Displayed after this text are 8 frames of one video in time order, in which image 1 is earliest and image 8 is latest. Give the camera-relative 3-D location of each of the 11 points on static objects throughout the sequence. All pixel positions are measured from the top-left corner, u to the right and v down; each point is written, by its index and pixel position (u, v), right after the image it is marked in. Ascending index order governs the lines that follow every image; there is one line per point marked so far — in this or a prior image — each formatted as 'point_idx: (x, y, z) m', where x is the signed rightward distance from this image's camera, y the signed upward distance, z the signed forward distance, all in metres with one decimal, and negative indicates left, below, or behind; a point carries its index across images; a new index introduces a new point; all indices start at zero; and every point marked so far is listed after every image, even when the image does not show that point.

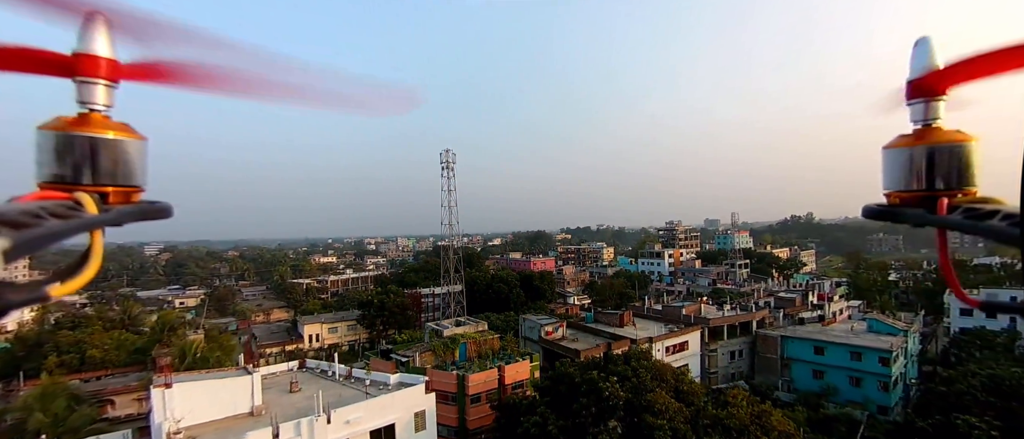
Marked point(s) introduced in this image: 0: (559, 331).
0: (+1.7, -4.1, +16.6) m
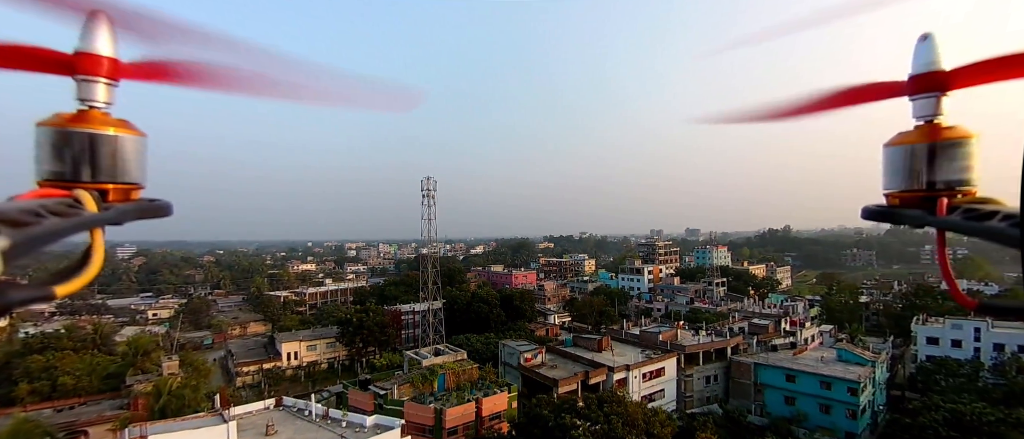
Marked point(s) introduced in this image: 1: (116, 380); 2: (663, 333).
0: (+0.9, -5.1, +16.7) m
1: (-16.3, -6.7, +18.7) m
2: (+6.4, -4.9, +19.2) m
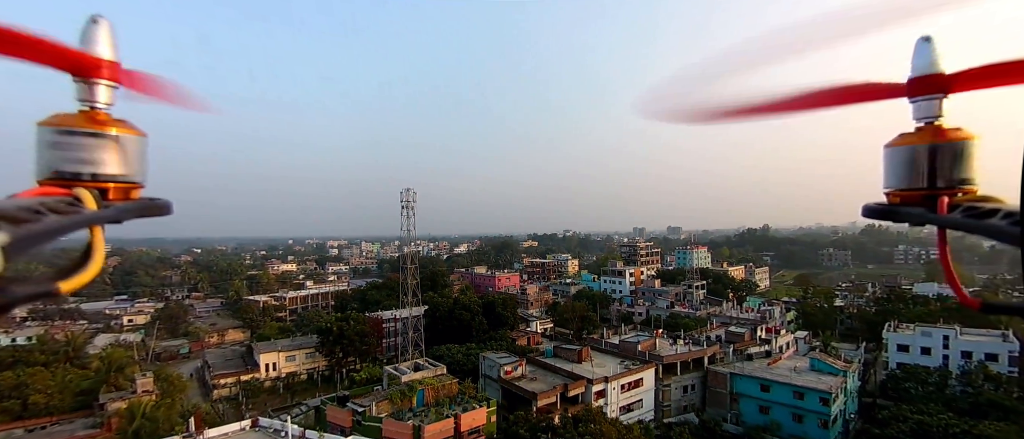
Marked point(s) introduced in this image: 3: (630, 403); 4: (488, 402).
0: (+0.2, -5.6, +16.8) m
1: (-17.1, -7.2, +18.4) m
2: (+5.6, -5.3, +19.4) m
3: (+4.4, -6.9, +17.0) m
4: (-0.8, -5.9, +14.5) m
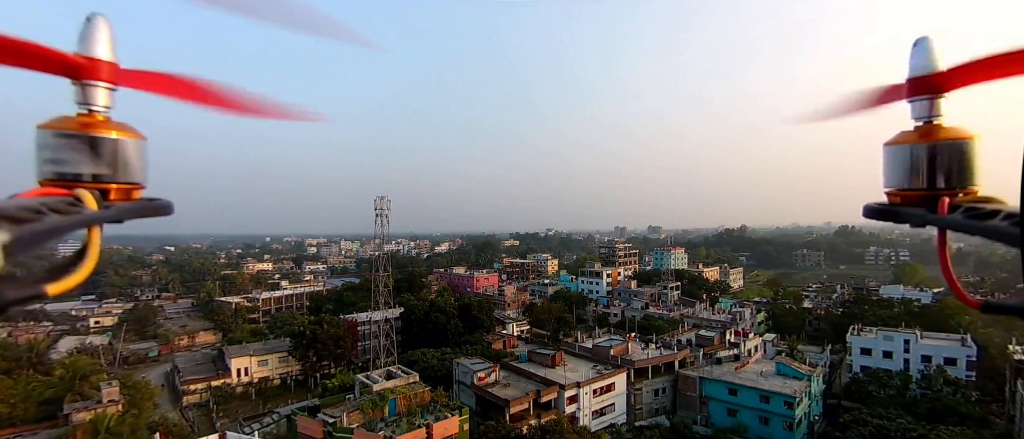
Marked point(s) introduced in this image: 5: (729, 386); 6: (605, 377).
0: (-0.8, -5.9, +16.9) m
1: (-18.1, -7.3, +17.9) m
2: (+4.5, -5.6, +19.7) m
3: (+3.4, -7.2, +17.3) m
4: (-1.7, -6.2, +14.6) m
5: (+8.3, -6.4, +17.3) m
6: (+3.6, -6.1, +17.3) m
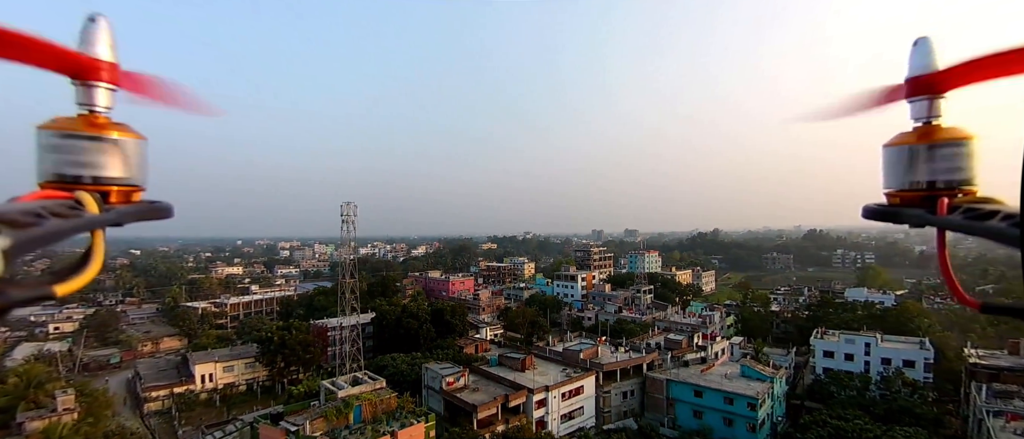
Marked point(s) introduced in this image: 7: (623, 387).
0: (-1.9, -6.0, +16.9) m
1: (-19.3, -7.4, +17.2) m
2: (+3.2, -5.8, +19.9) m
3: (+2.2, -7.4, +17.4) m
4: (-2.8, -6.3, +14.5) m
5: (+7.1, -6.6, +17.6) m
6: (+2.4, -6.3, +17.5) m
7: (+4.6, -7.0, +18.8) m
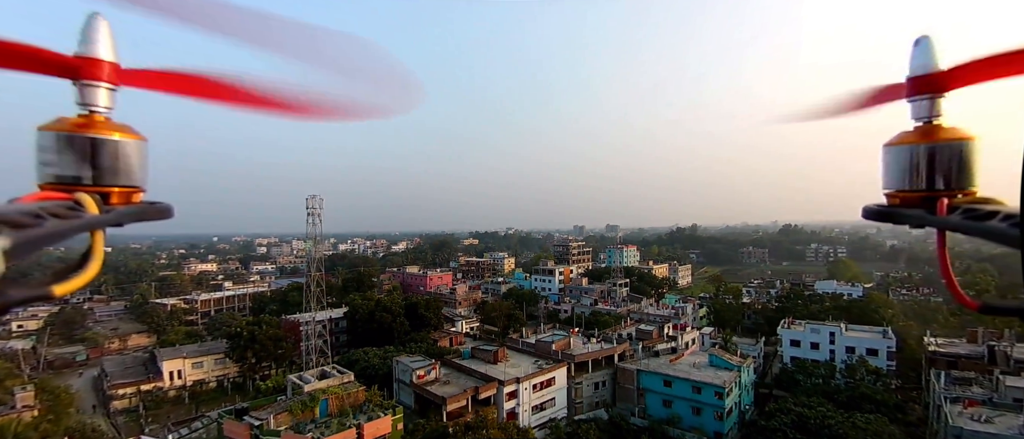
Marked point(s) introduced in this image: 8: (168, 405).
0: (-3.0, -5.7, +16.9) m
1: (-20.4, -7.2, +16.7) m
2: (+2.0, -5.5, +20.0) m
3: (+1.1, -7.1, +17.5) m
4: (-3.8, -6.1, +14.5) m
5: (+6.0, -6.3, +17.9) m
6: (+1.3, -6.0, +17.6) m
7: (+3.5, -6.7, +18.9) m
8: (-15.1, -8.1, +19.8) m
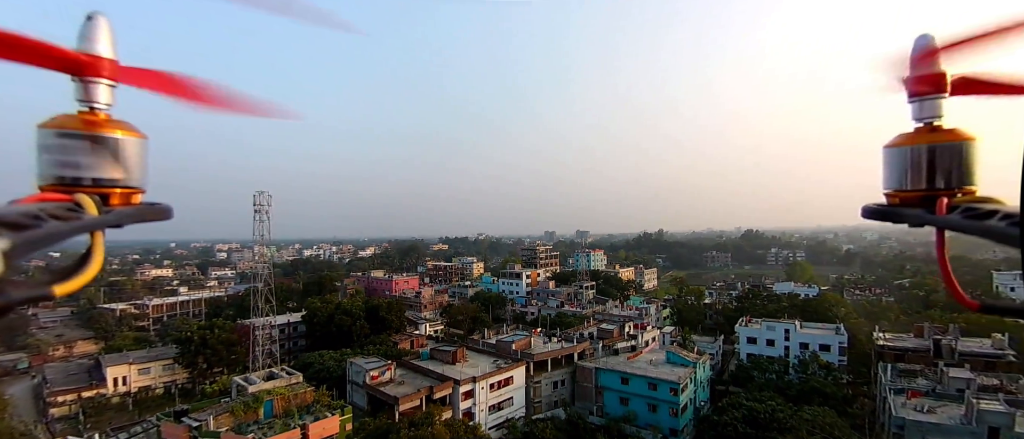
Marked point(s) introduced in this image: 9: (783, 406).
0: (-4.7, -5.7, +16.6) m
1: (-22.0, -7.1, +15.5) m
2: (+0.2, -5.4, +20.0) m
3: (-0.5, -7.0, +17.4) m
4: (-5.3, -5.9, +14.1) m
5: (+4.3, -6.2, +18.0) m
6: (-0.4, -5.9, +17.5) m
7: (+1.8, -6.6, +18.9) m
8: (-16.8, -8.1, +18.8) m
9: (+9.8, -6.8, +16.4) m
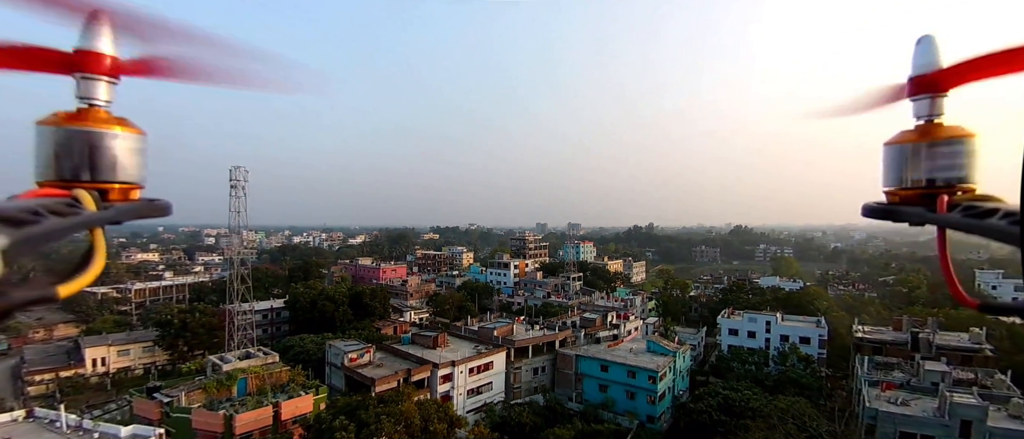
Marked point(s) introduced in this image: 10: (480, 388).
0: (-5.4, -5.0, +16.5) m
1: (-22.8, -6.1, +15.4) m
2: (-0.6, -4.8, +20.0) m
3: (-1.3, -6.4, +17.4) m
4: (-6.1, -5.3, +14.1) m
5: (+3.5, -5.7, +18.0) m
6: (-1.2, -5.3, +17.5) m
7: (+0.9, -6.1, +19.0) m
8: (-17.7, -7.1, +18.8) m
9: (+9.0, -6.4, +16.5) m
10: (-1.3, -6.5, +17.5) m
